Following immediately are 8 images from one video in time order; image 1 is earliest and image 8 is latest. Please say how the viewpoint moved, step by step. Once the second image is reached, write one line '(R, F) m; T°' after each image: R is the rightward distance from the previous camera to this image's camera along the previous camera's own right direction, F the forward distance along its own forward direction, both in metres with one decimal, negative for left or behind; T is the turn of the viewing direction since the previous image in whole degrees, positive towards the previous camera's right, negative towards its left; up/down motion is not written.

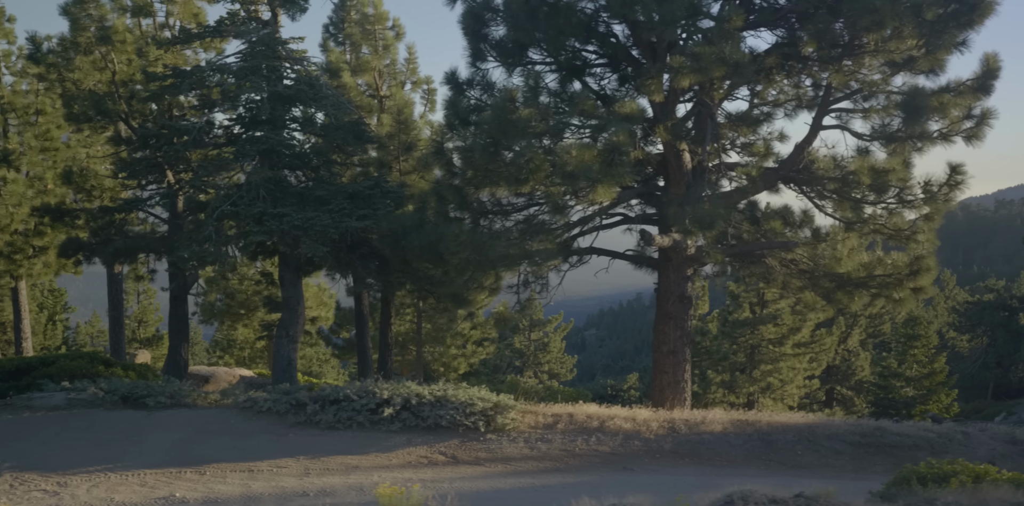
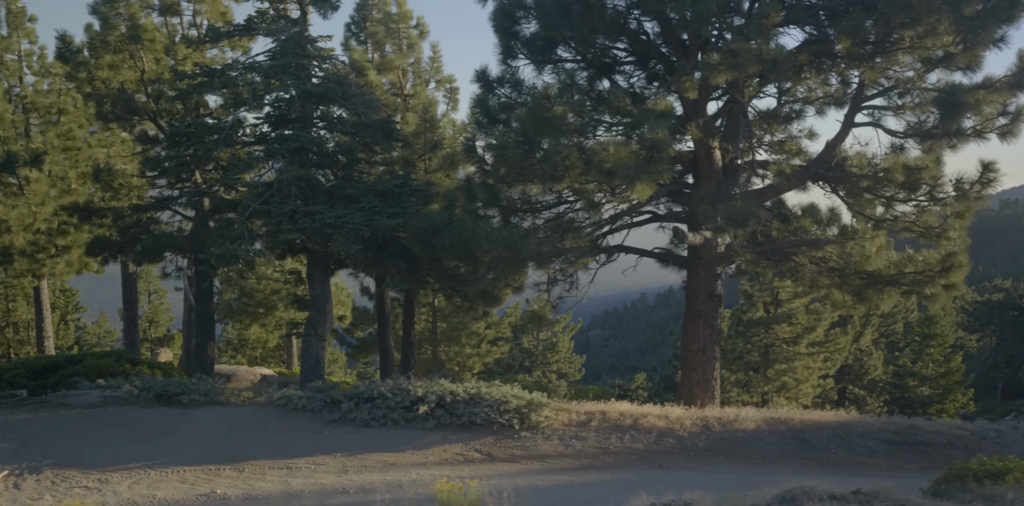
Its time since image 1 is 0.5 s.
(-0.4, 0.0) m; 0°
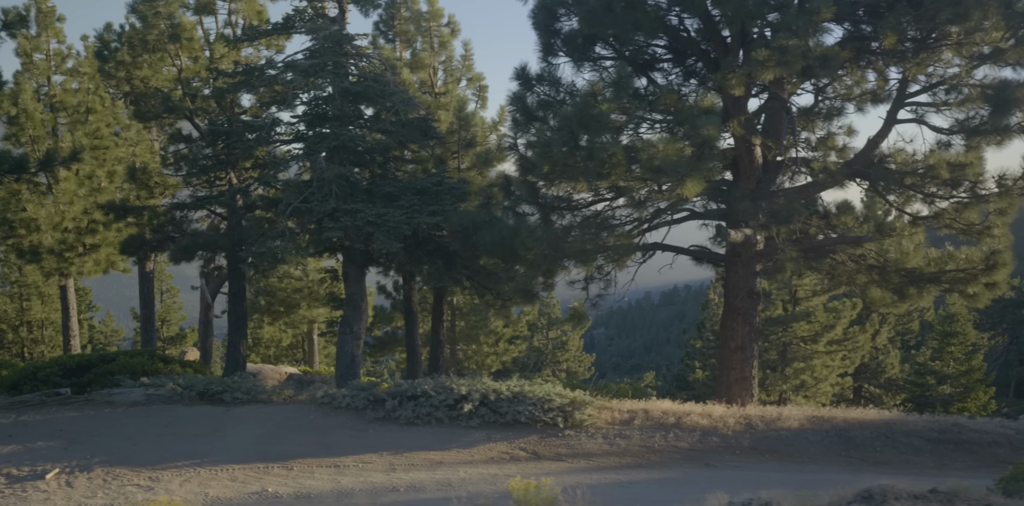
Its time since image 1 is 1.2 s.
(-0.5, 0.0) m; -1°
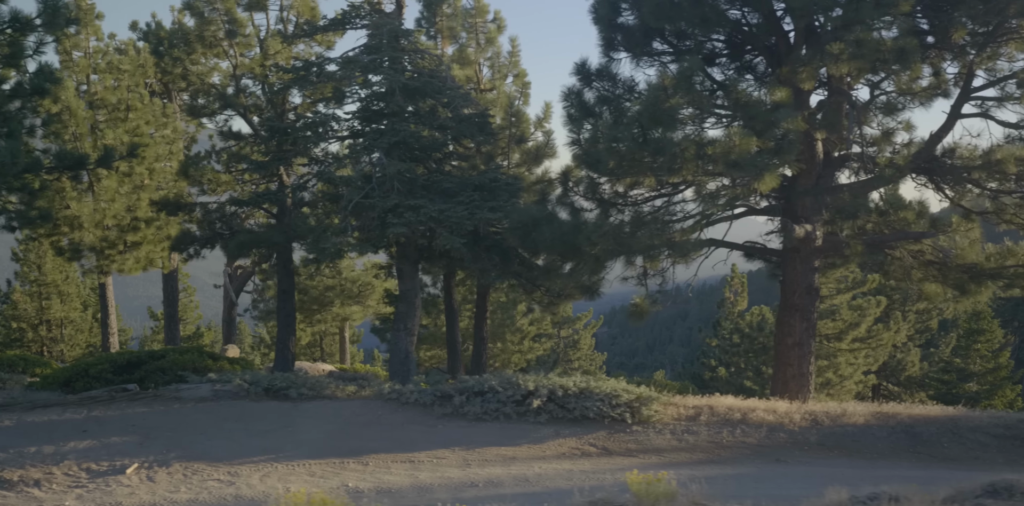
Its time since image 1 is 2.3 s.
(-0.8, 0.0) m; -1°
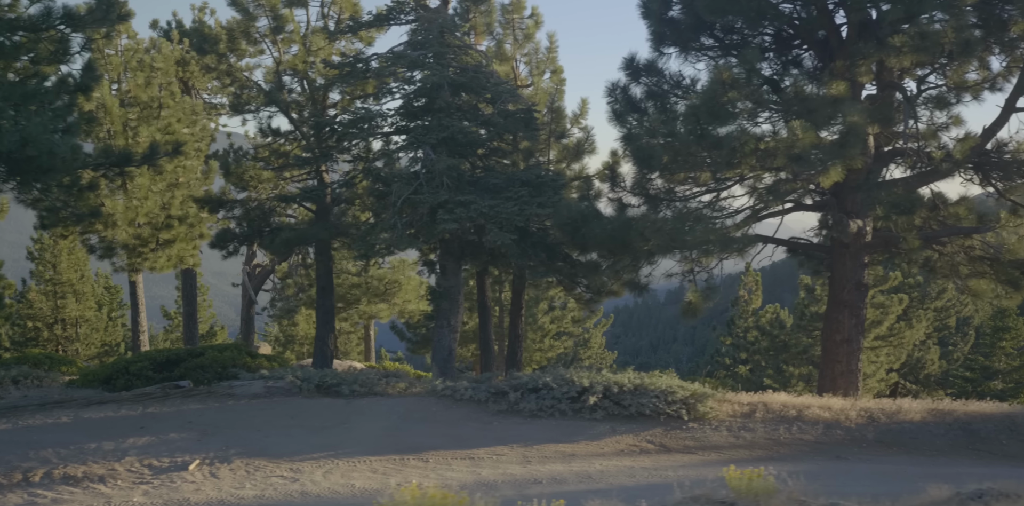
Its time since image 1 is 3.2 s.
(-0.6, +0.1) m; -1°
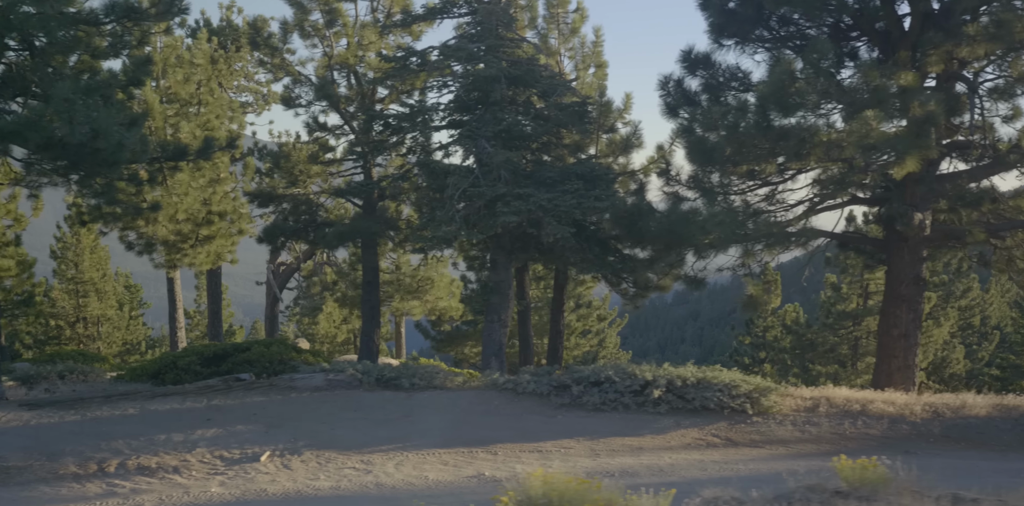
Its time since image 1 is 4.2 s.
(-0.6, +0.1) m; -1°
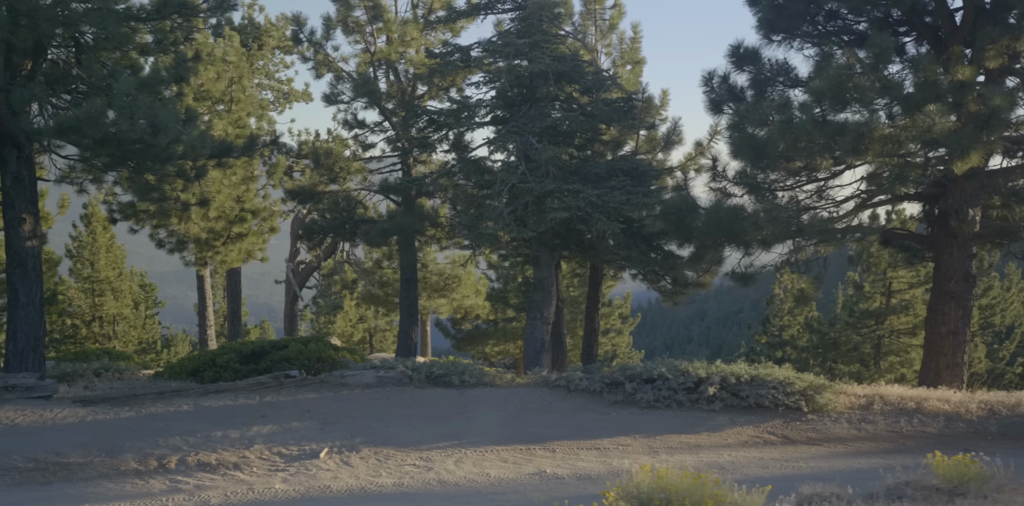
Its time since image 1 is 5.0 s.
(-0.6, +0.1) m; -1°
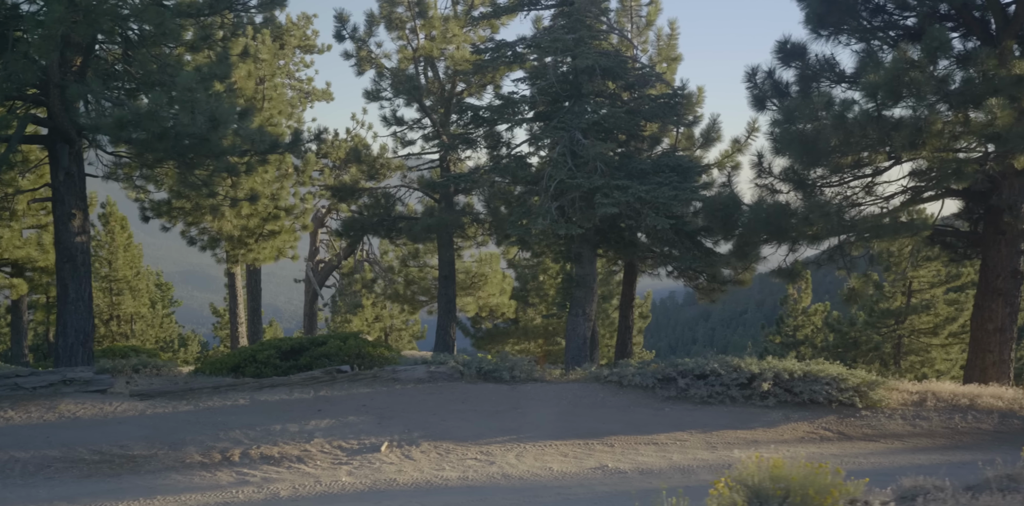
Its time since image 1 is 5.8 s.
(-0.6, 0.0) m; -1°
